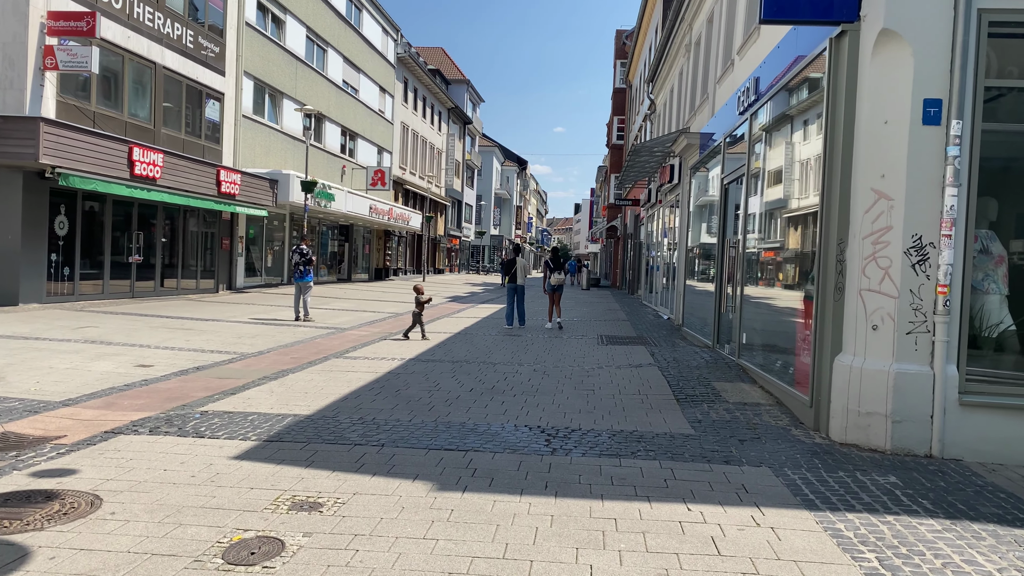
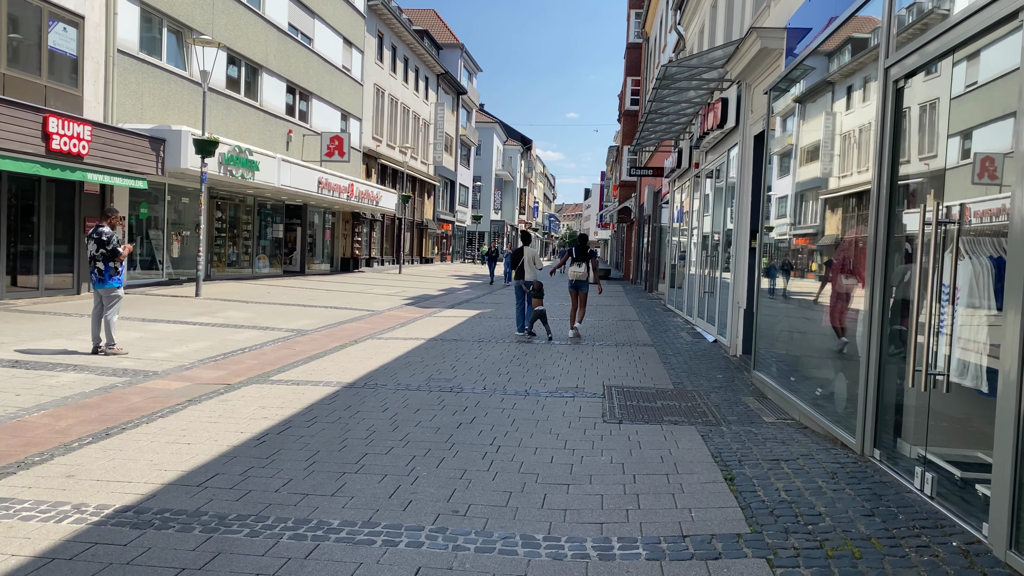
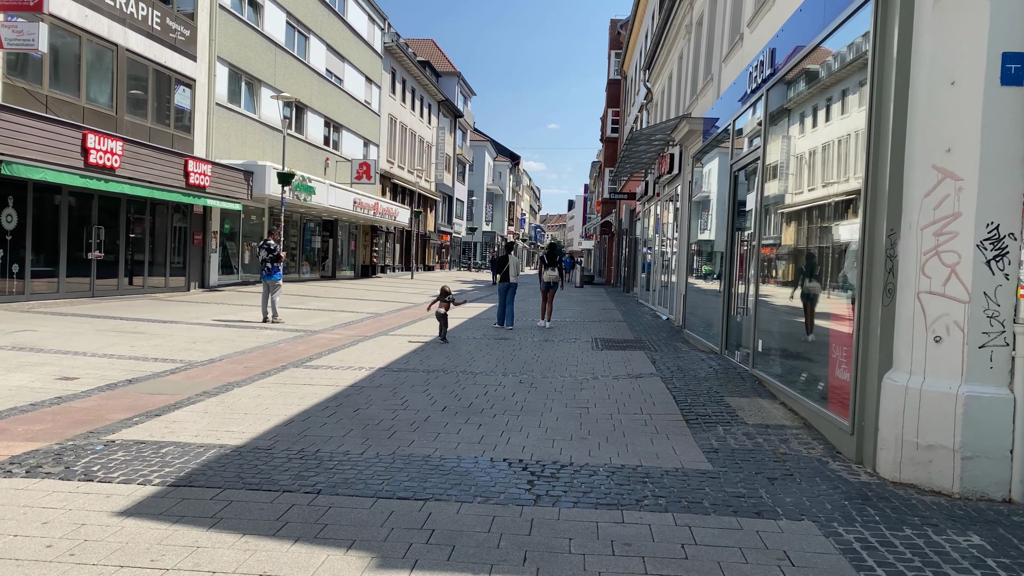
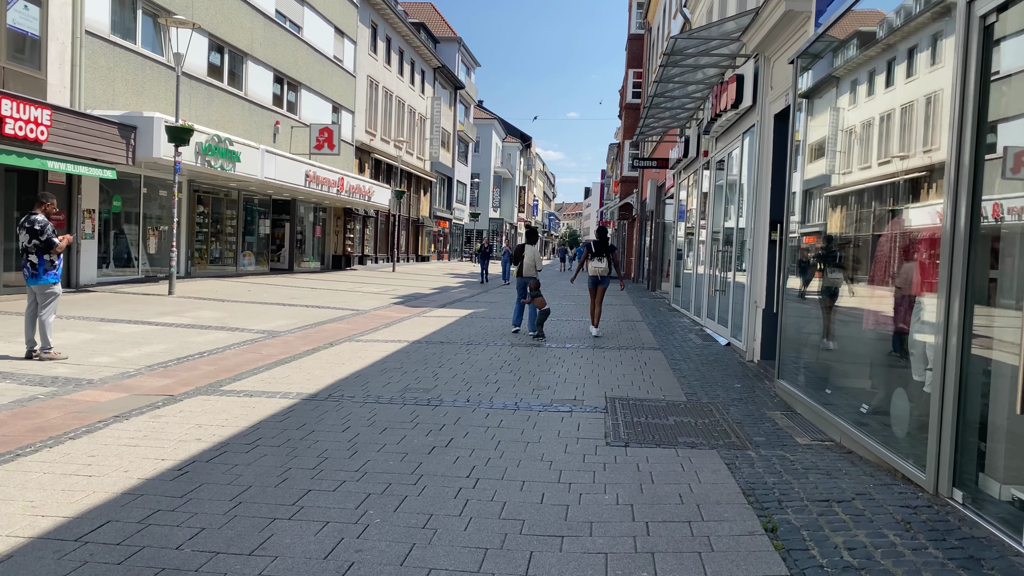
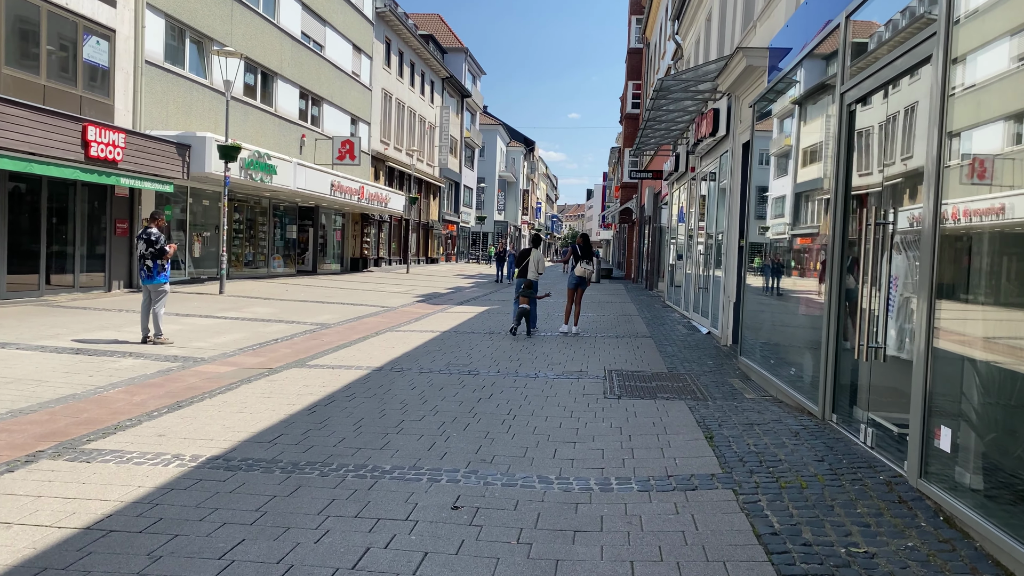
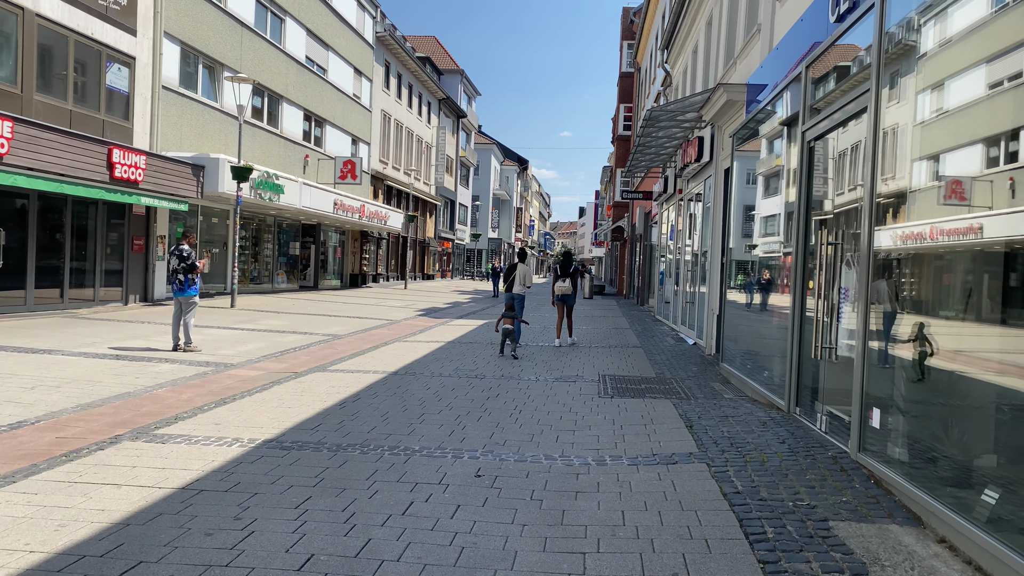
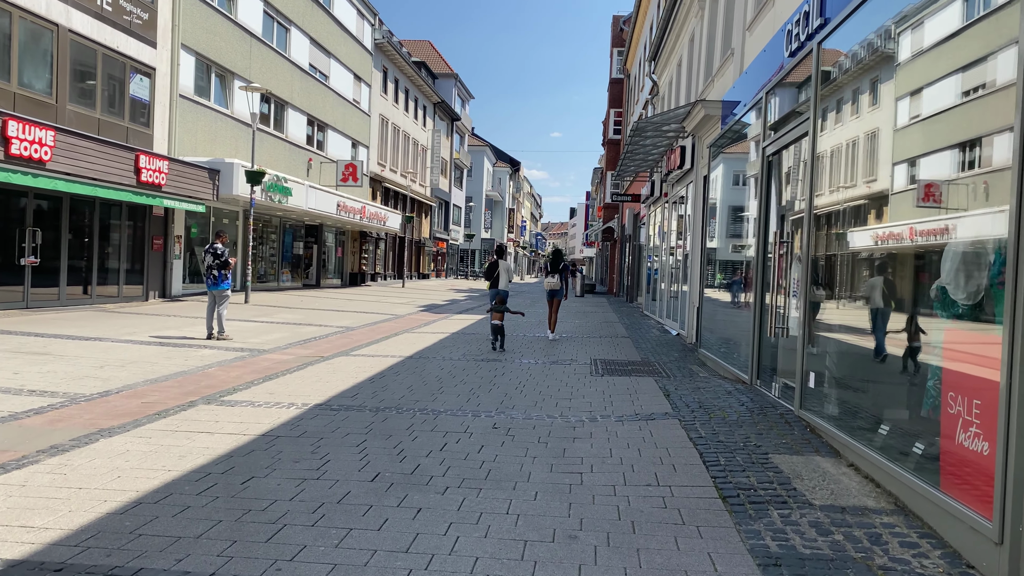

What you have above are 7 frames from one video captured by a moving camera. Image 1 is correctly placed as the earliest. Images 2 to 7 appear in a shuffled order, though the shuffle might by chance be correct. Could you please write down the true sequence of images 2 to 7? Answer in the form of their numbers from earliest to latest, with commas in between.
3, 7, 6, 5, 2, 4
